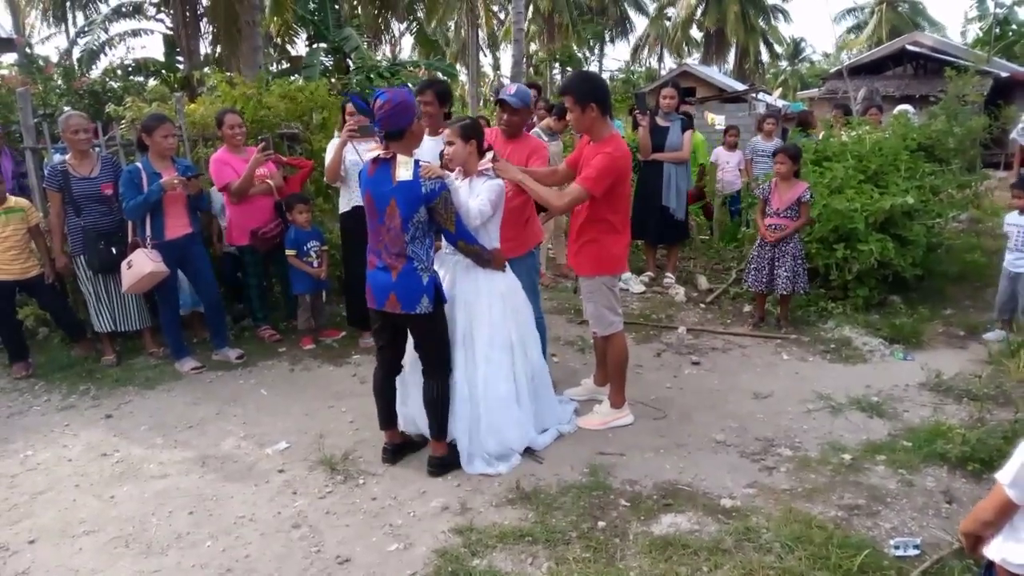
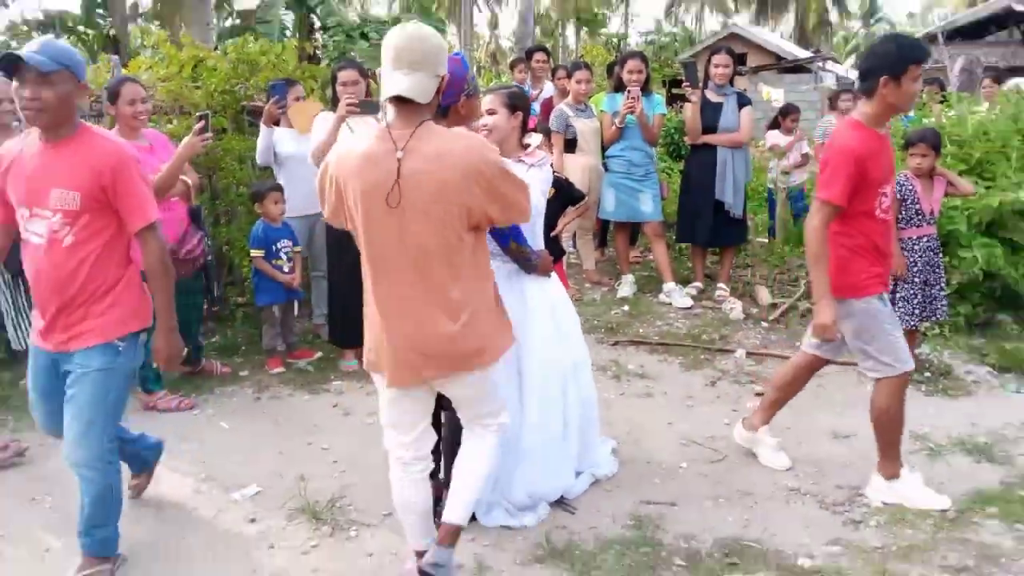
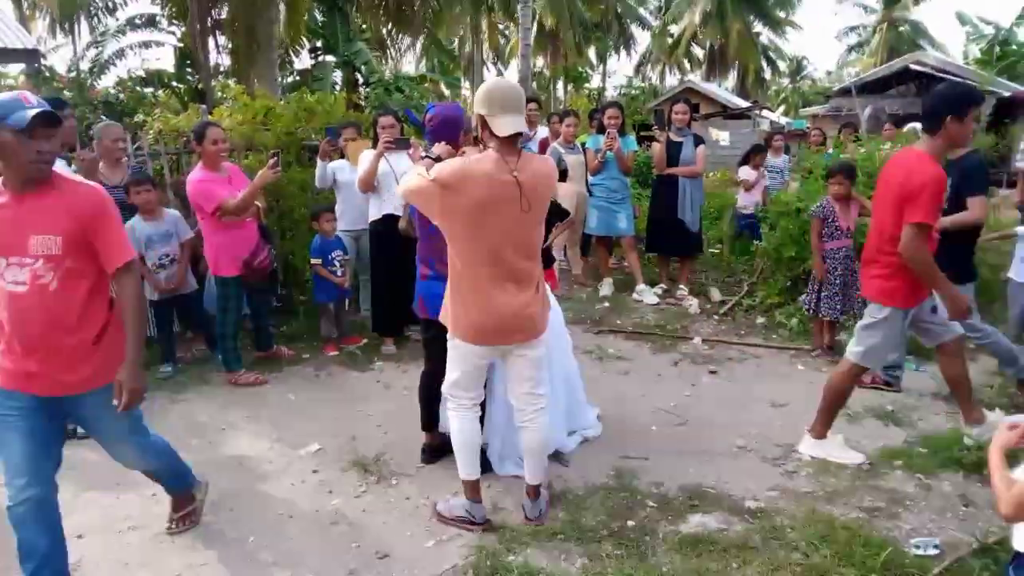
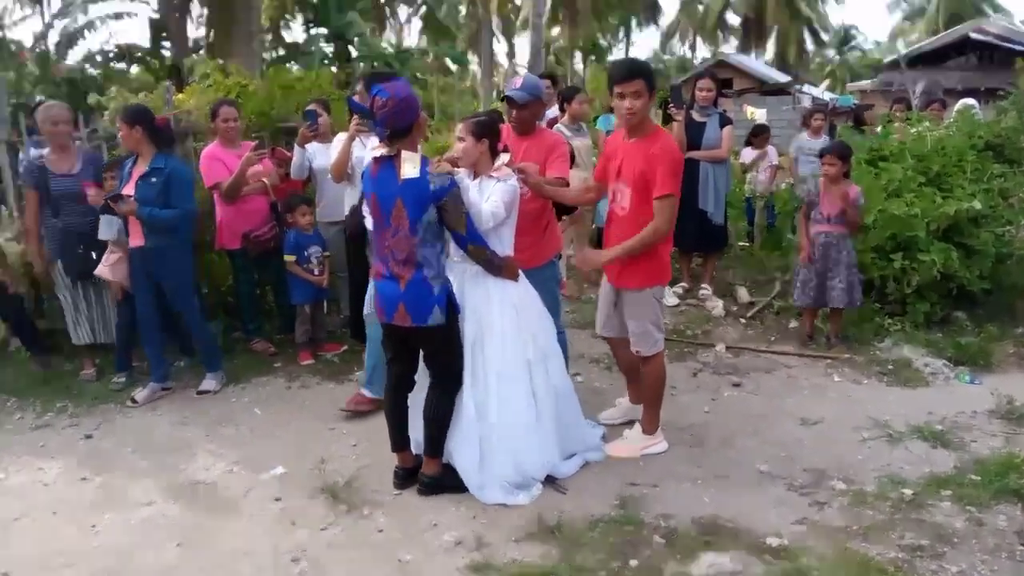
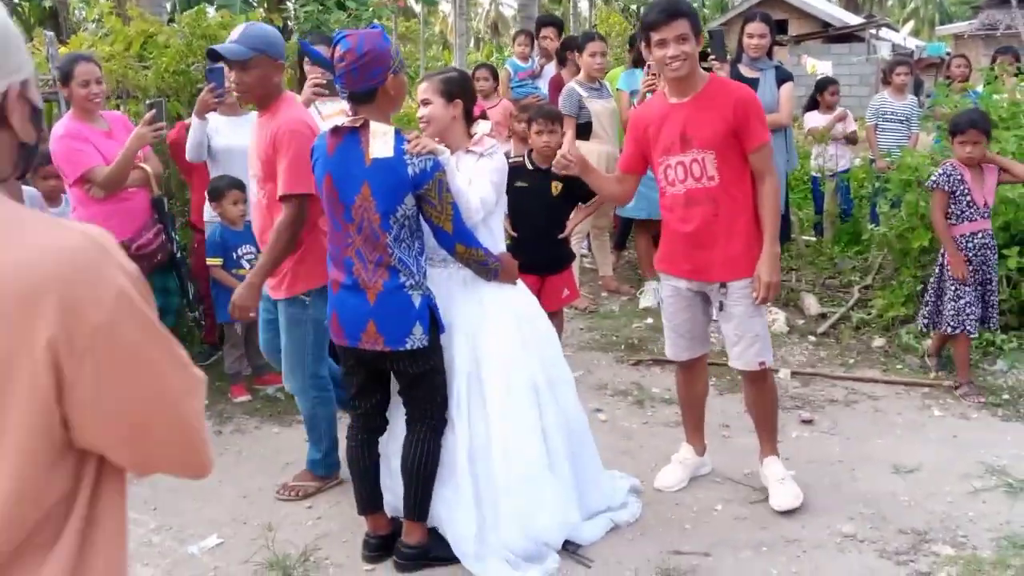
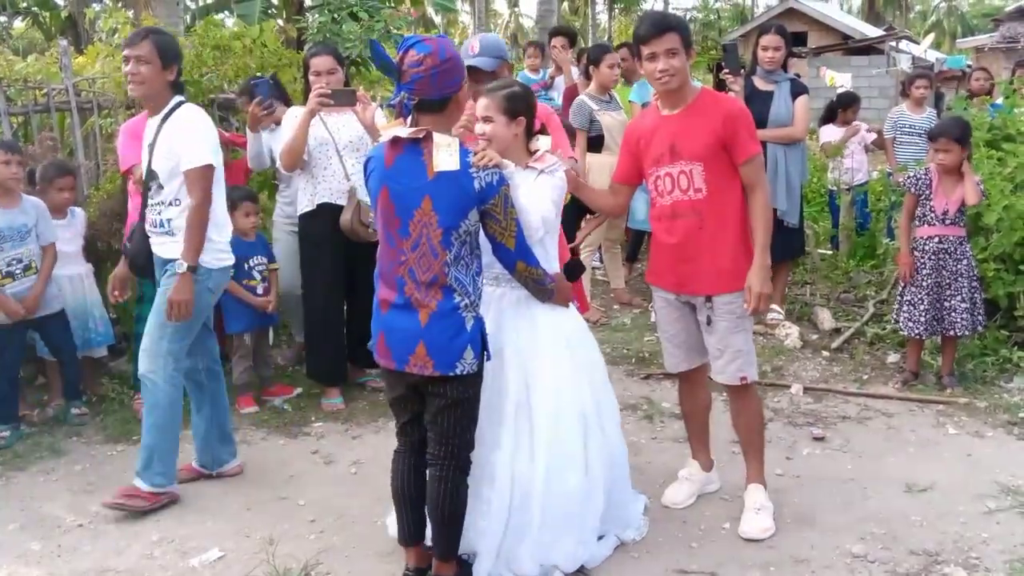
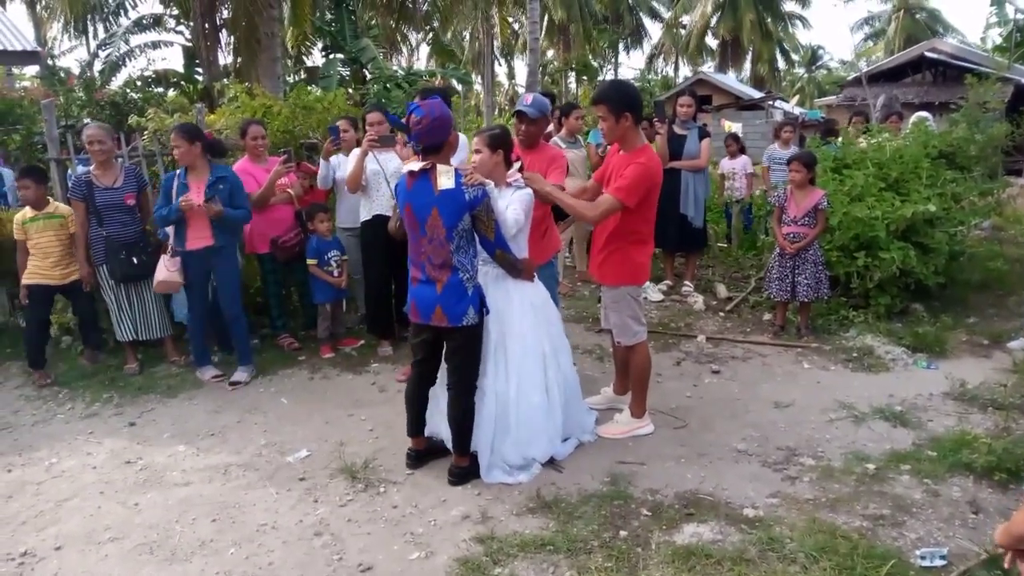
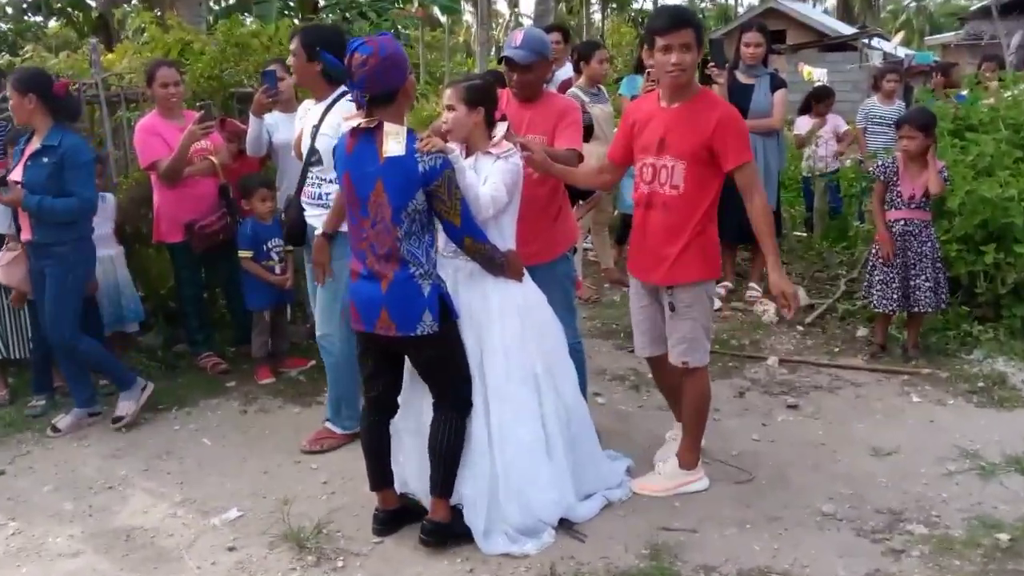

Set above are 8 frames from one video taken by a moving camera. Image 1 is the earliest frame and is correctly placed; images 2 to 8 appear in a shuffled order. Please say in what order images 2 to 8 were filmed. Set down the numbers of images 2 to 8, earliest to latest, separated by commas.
7, 4, 8, 6, 5, 2, 3
